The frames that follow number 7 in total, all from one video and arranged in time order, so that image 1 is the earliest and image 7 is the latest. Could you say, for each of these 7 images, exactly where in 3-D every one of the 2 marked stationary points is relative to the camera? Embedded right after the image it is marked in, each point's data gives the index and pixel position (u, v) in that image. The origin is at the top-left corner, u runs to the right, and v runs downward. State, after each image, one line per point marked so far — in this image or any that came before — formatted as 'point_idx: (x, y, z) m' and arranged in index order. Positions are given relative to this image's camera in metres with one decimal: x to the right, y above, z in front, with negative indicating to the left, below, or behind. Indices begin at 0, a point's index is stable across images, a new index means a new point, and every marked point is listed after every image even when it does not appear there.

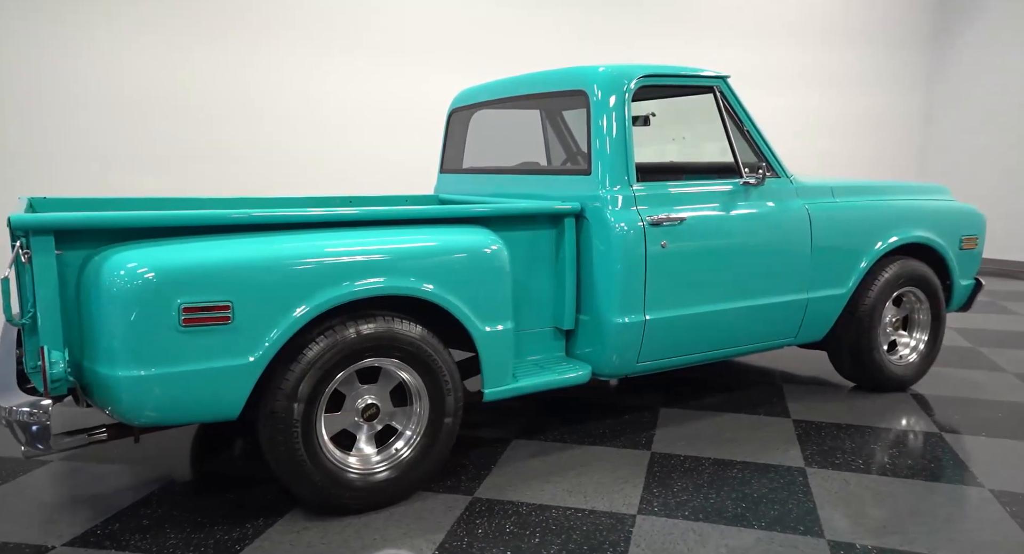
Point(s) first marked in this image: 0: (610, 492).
0: (+0.4, -0.8, +2.5) m
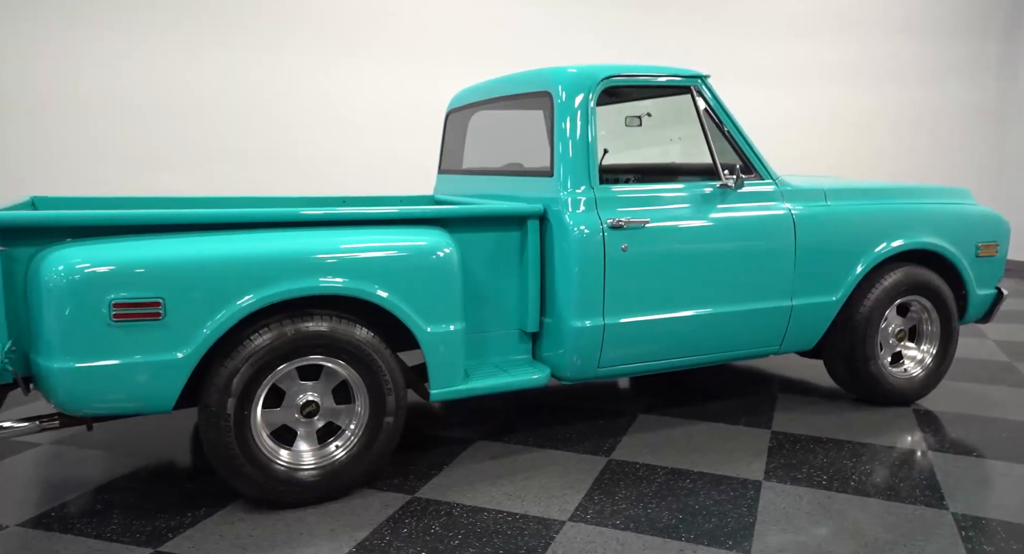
0: (+0.1, -0.8, +2.5) m
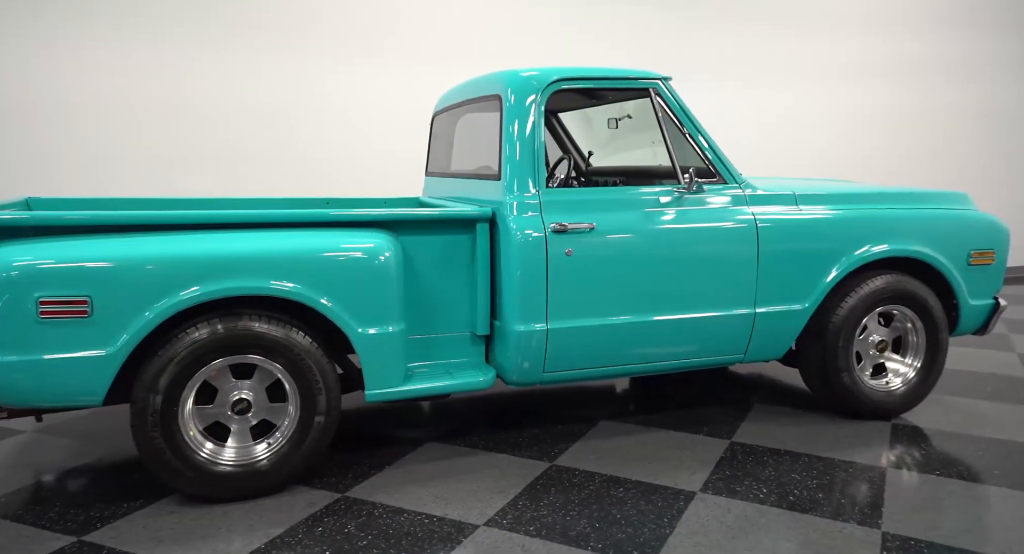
0: (-0.1, -0.8, +2.5) m
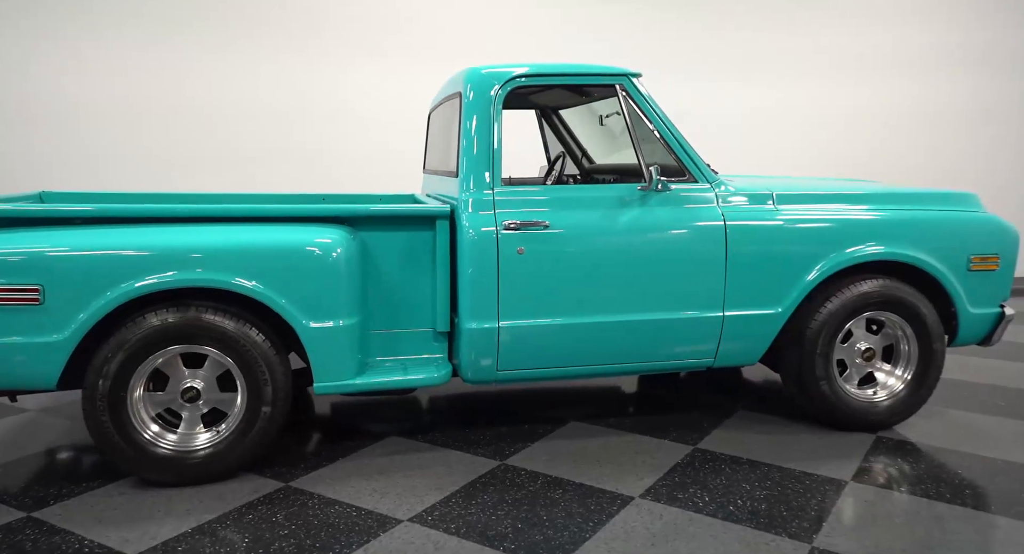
0: (-0.4, -0.8, +2.5) m
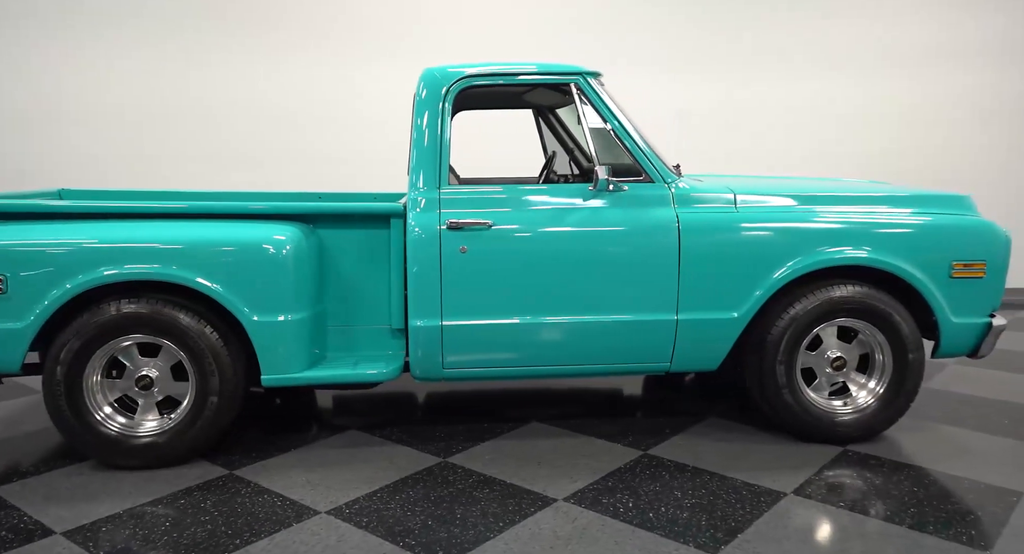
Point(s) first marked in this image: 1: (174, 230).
0: (-0.7, -0.8, +2.6) m
1: (-1.4, +0.2, +2.8) m
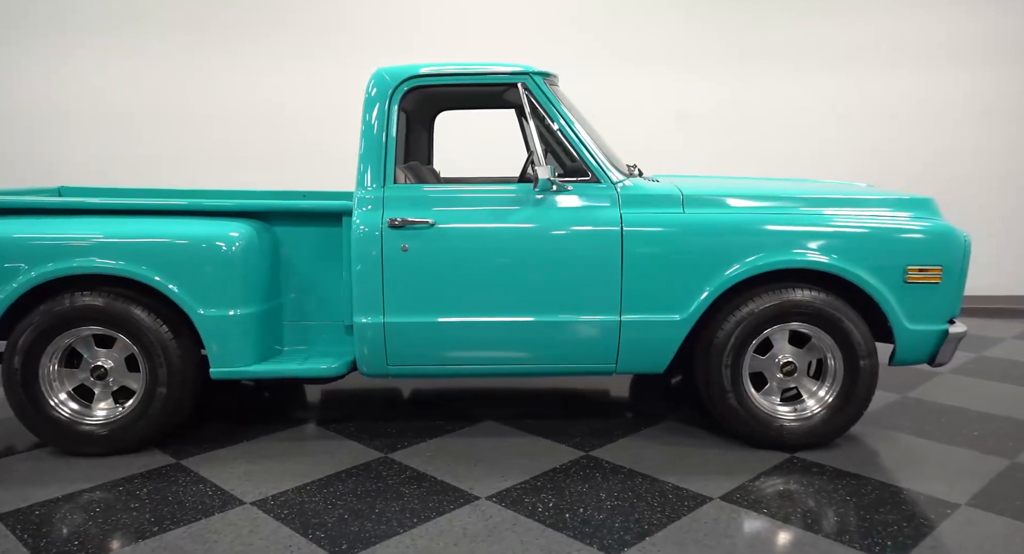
0: (-0.9, -0.8, +2.6) m
1: (-1.6, +0.2, +2.9) m
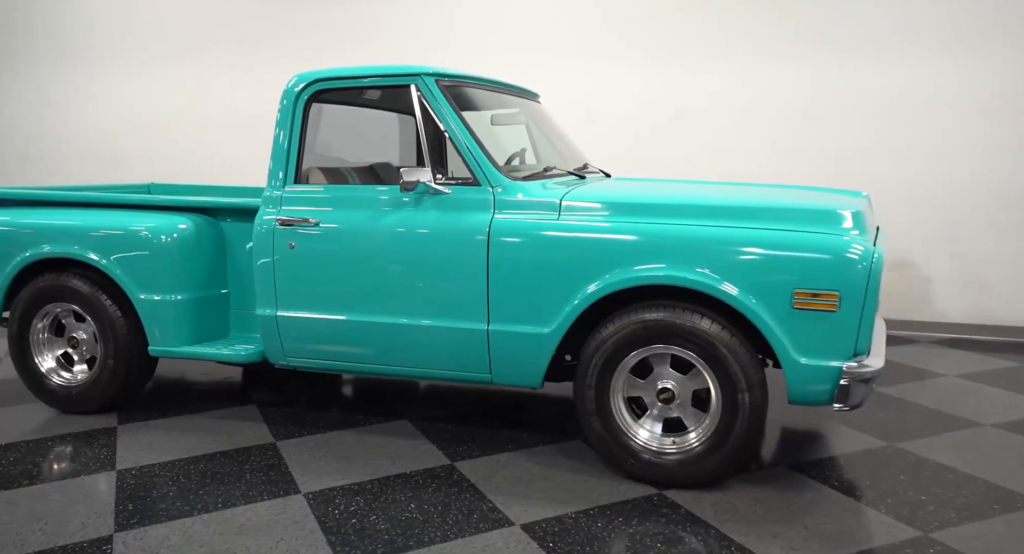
0: (-1.5, -0.8, +2.9) m
1: (-2.1, +0.3, +3.4) m
